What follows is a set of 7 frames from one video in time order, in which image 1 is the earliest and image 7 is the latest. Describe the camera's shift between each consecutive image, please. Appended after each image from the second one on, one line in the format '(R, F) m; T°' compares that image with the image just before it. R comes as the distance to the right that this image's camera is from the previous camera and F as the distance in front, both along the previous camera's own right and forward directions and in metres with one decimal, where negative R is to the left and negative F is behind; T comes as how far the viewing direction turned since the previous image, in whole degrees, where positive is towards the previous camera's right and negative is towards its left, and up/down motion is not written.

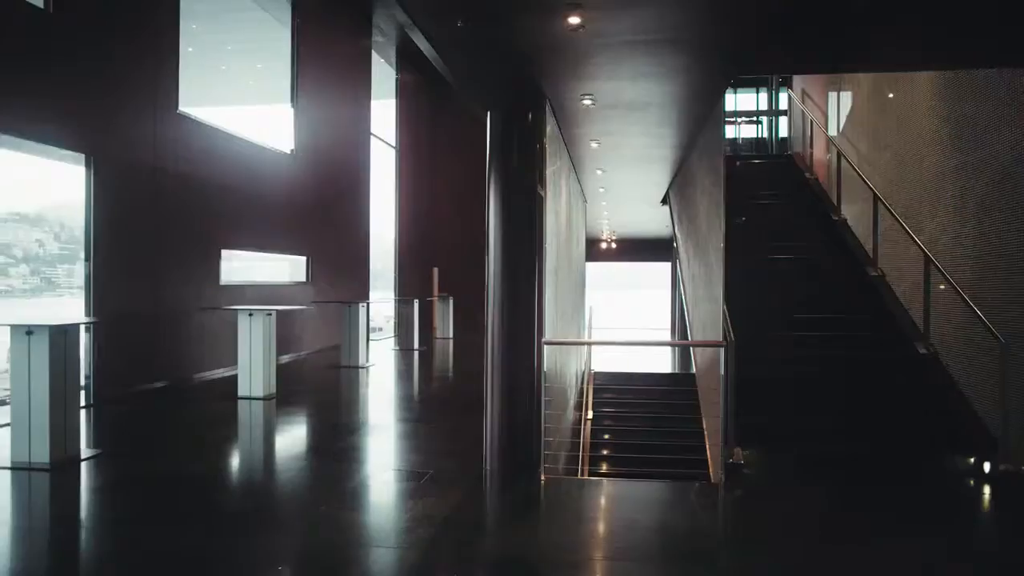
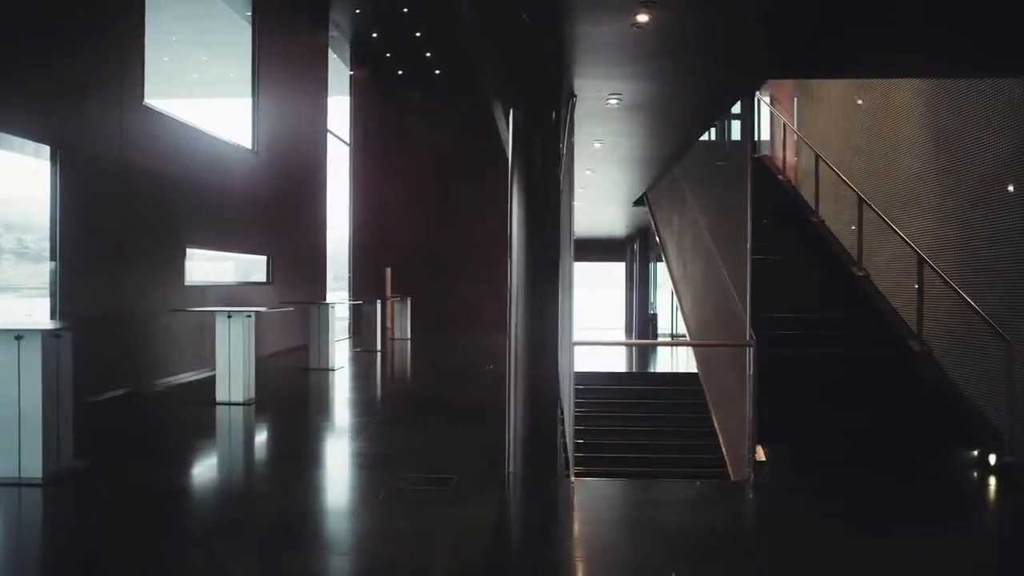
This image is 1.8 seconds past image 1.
(-0.6, +0.1) m; +5°
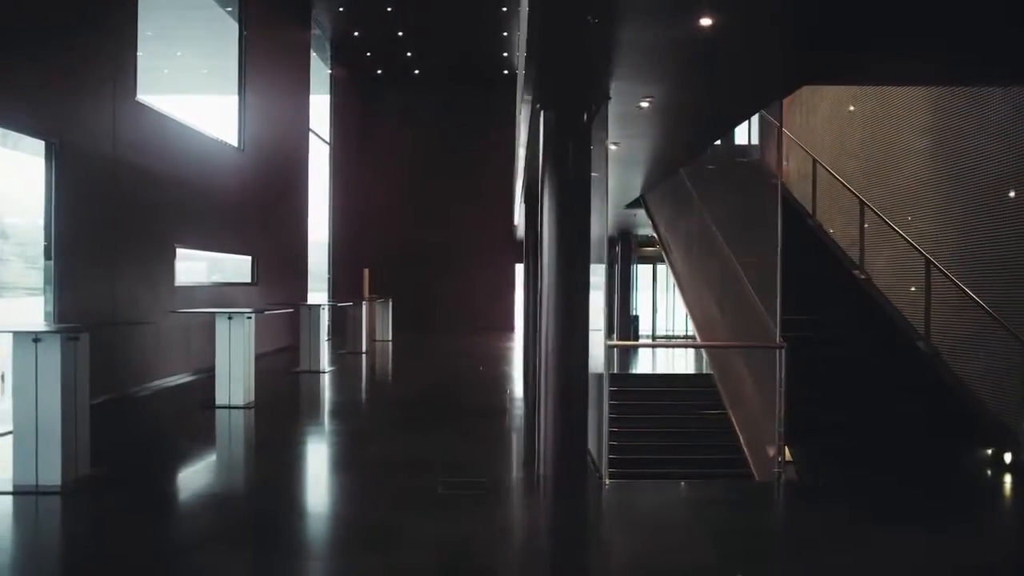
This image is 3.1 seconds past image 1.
(-0.4, 0.0) m; +3°
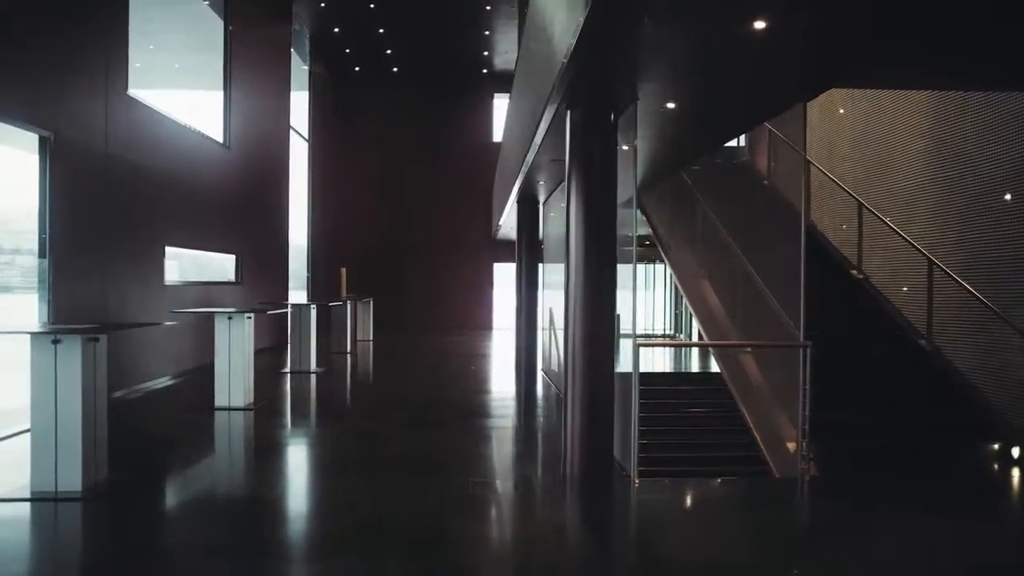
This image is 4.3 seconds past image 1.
(-0.4, 0.0) m; +3°
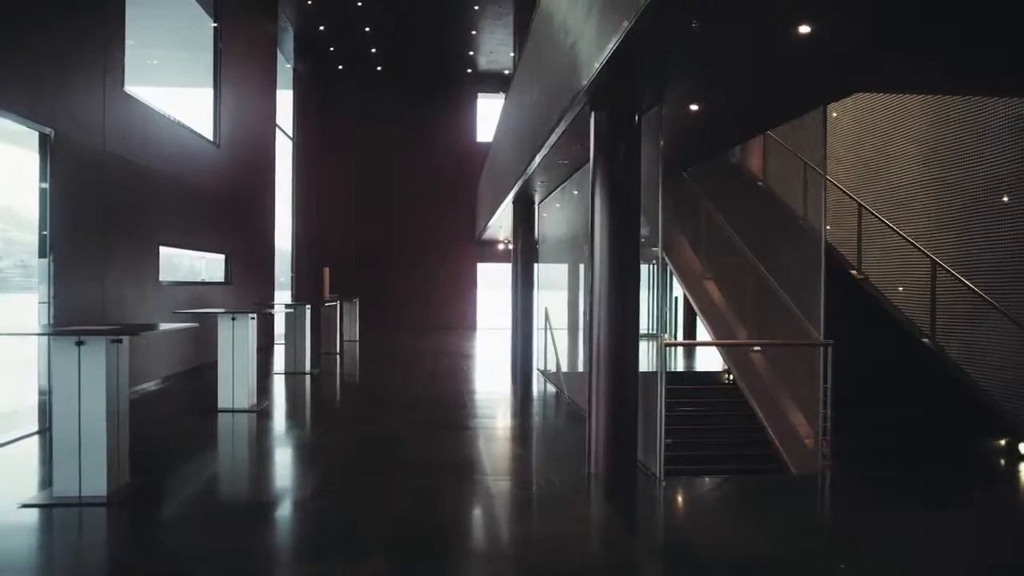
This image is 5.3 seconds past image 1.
(-0.3, 0.0) m; +2°
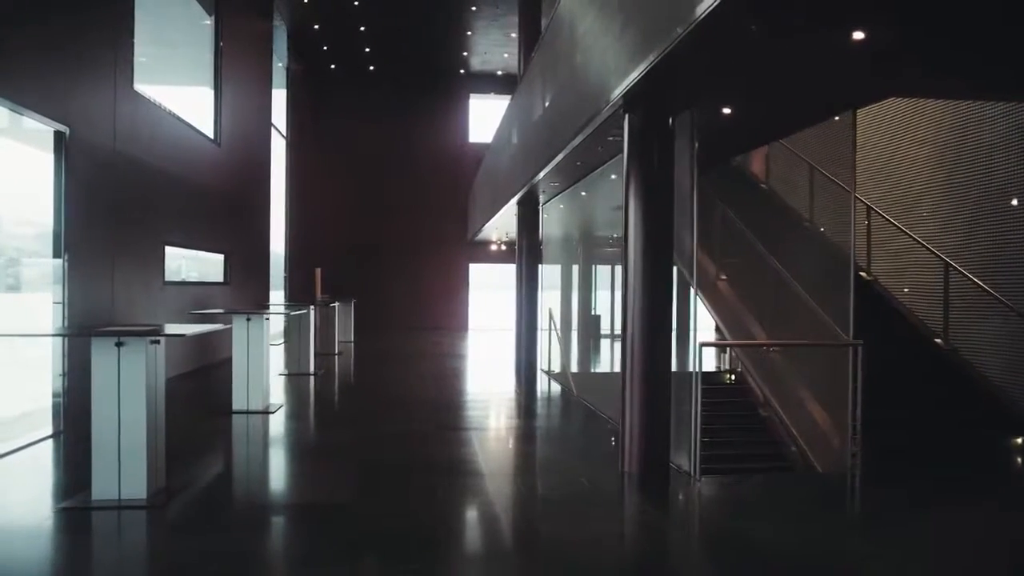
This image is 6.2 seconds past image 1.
(-0.3, 0.0) m; +2°
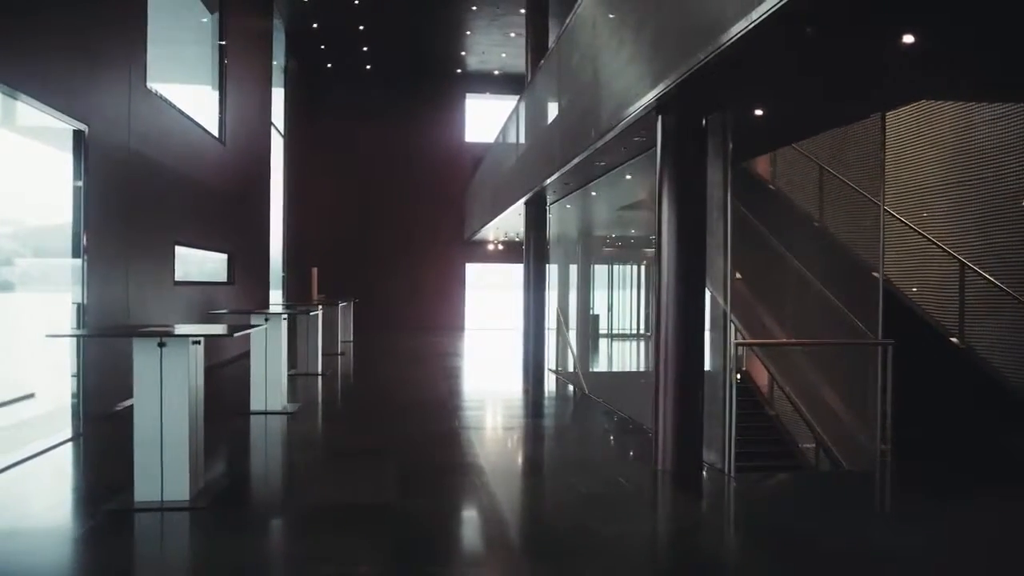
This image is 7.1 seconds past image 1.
(-0.3, 0.0) m; +1°
